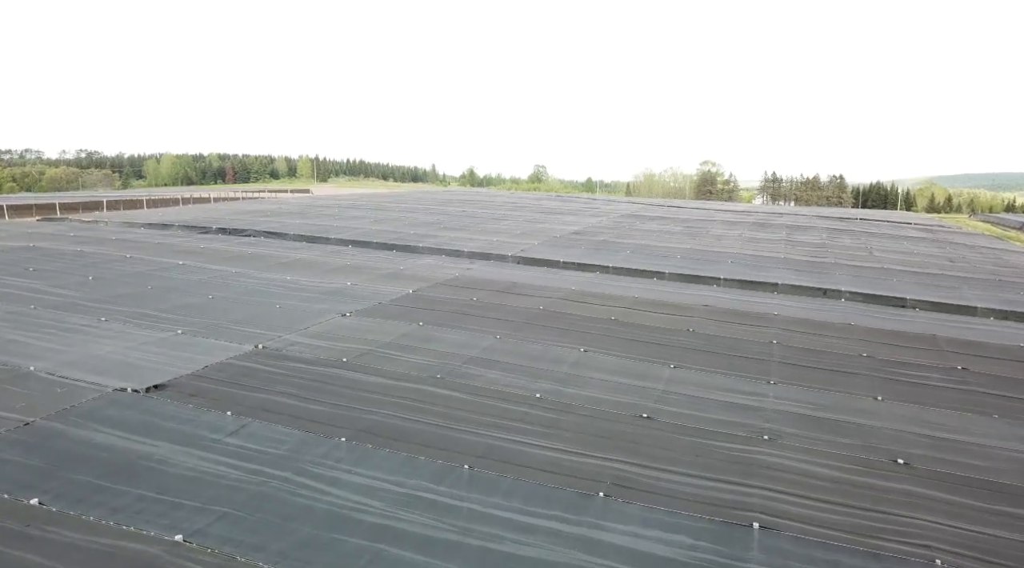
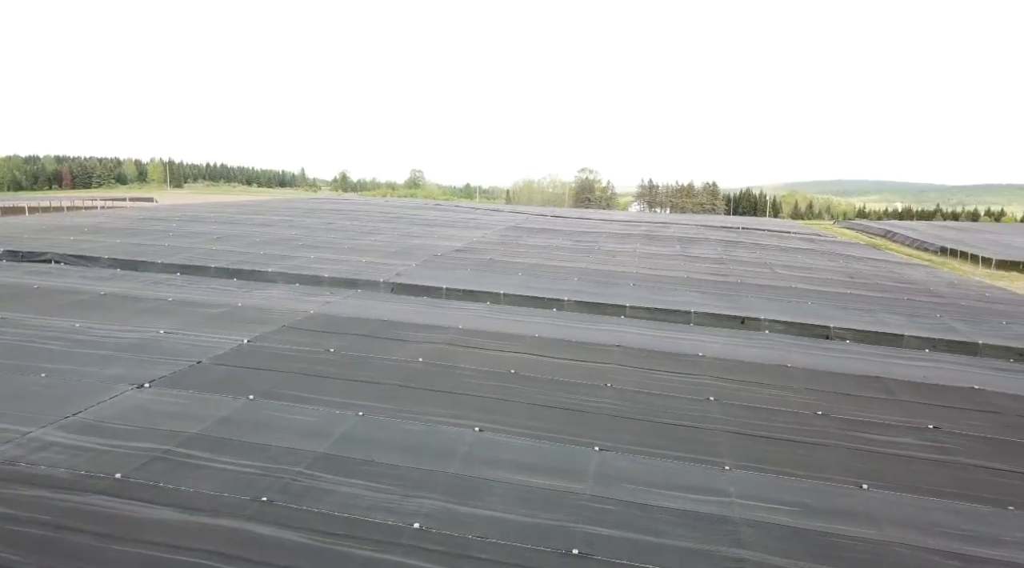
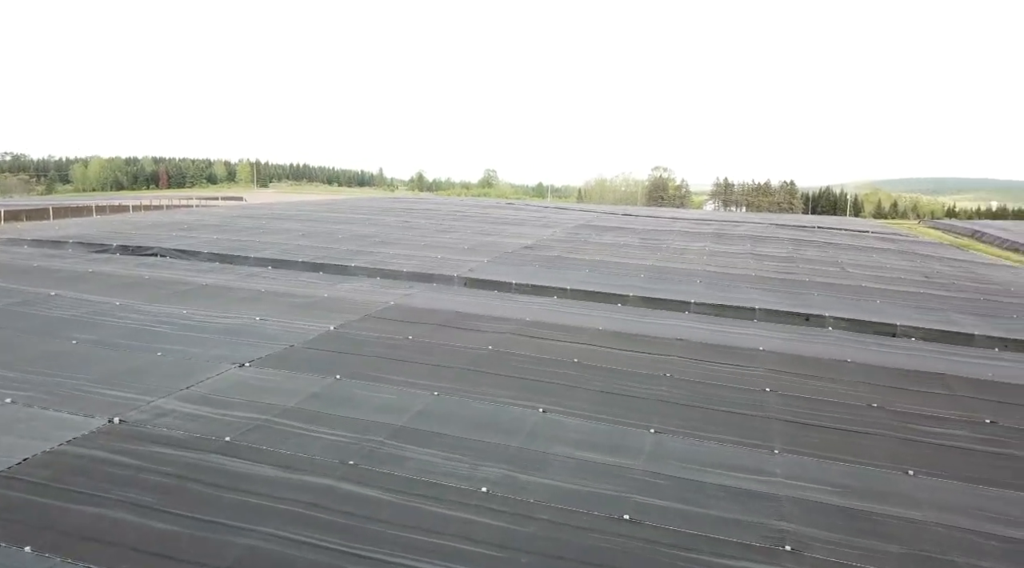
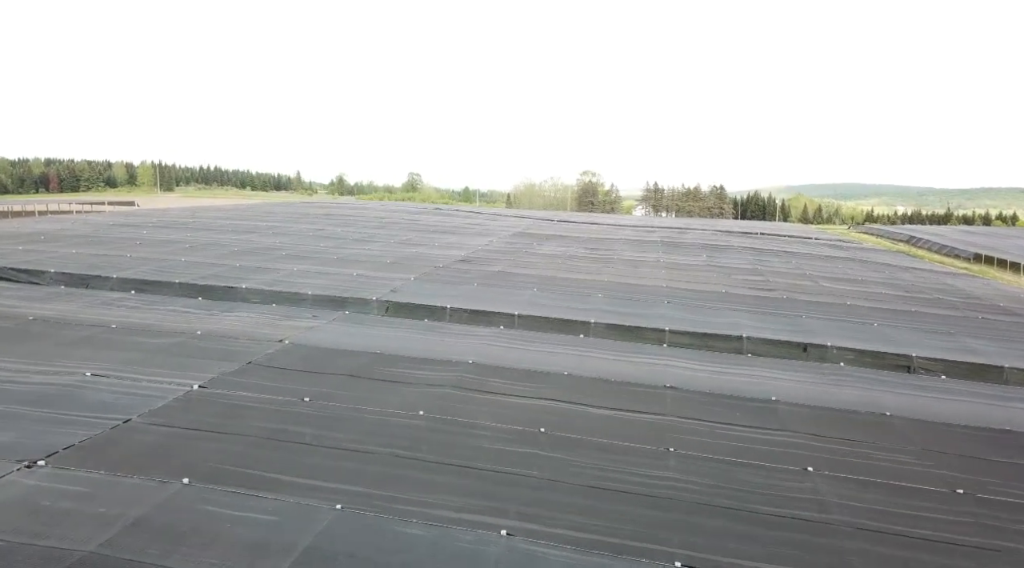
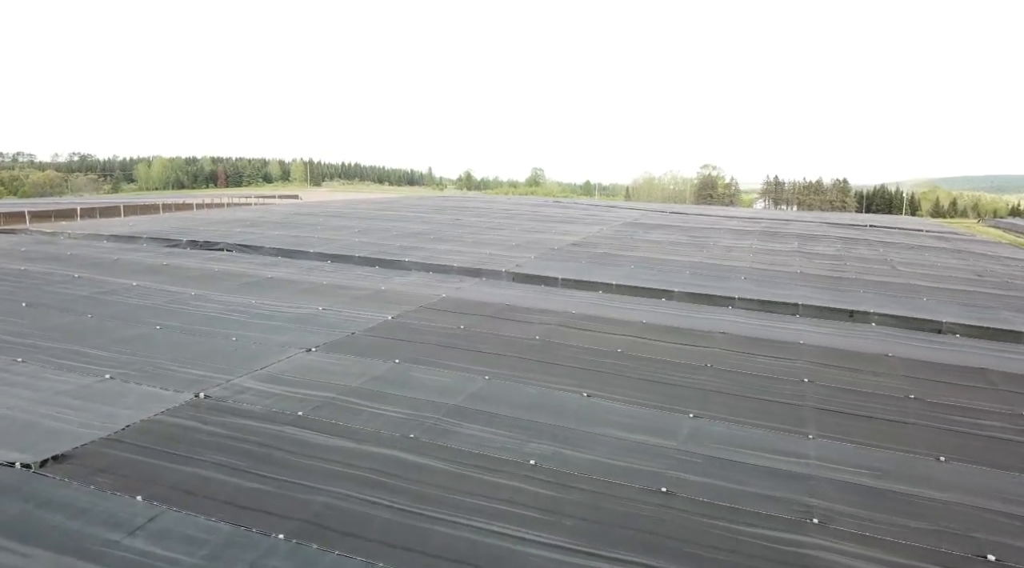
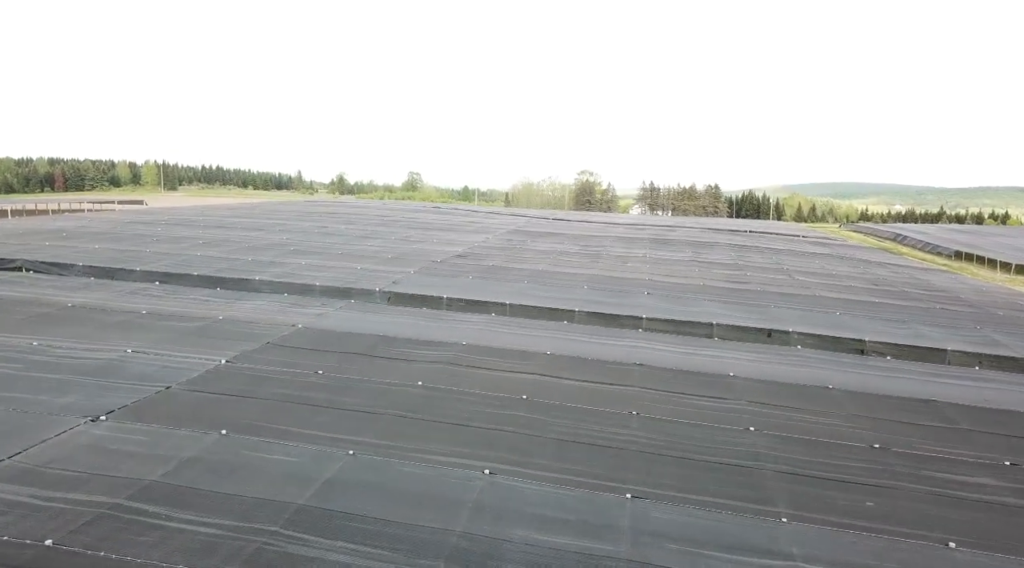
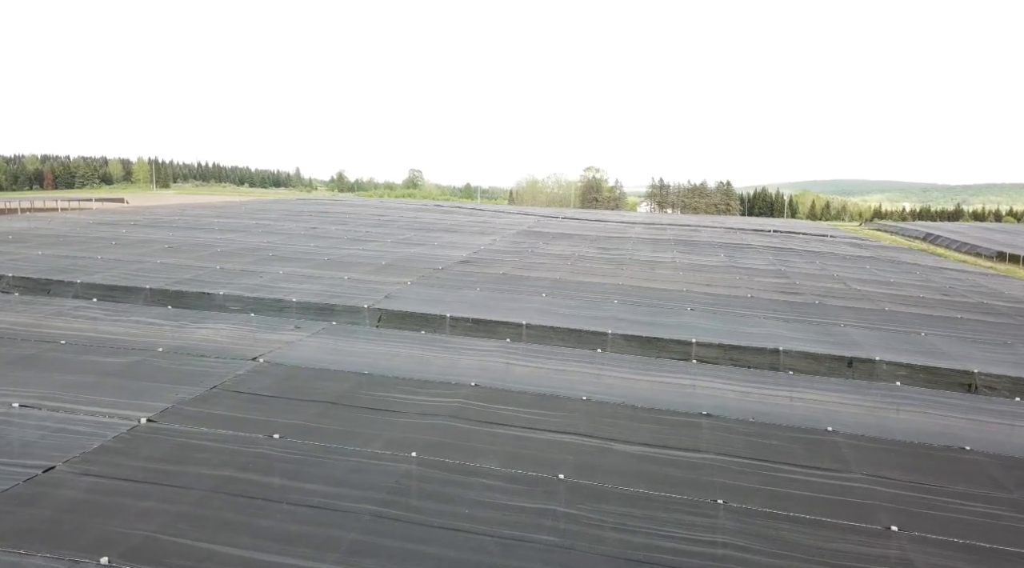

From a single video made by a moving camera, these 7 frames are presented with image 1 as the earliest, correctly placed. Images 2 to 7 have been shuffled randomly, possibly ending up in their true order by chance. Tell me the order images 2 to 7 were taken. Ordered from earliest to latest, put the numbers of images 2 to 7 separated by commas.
5, 3, 2, 6, 4, 7
